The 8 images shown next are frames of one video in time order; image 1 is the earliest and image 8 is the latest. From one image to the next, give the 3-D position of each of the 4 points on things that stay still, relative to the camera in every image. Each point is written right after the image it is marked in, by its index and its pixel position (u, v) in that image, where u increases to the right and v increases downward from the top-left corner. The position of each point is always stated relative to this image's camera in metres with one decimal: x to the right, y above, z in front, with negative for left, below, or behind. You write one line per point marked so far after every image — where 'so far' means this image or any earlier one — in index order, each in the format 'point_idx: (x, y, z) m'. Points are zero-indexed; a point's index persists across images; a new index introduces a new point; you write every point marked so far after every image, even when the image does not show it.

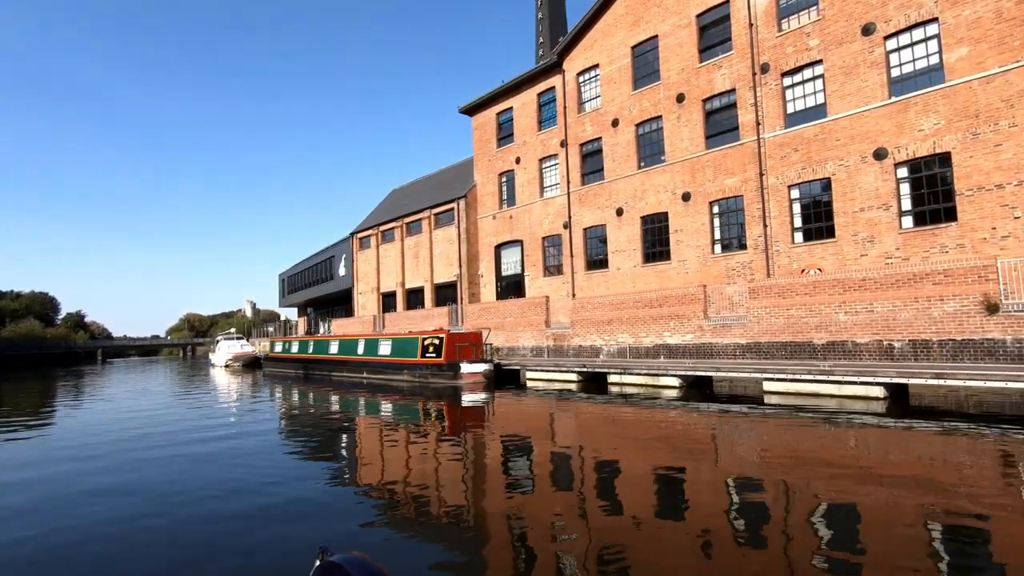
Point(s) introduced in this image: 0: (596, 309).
0: (+2.6, -0.6, +16.9) m
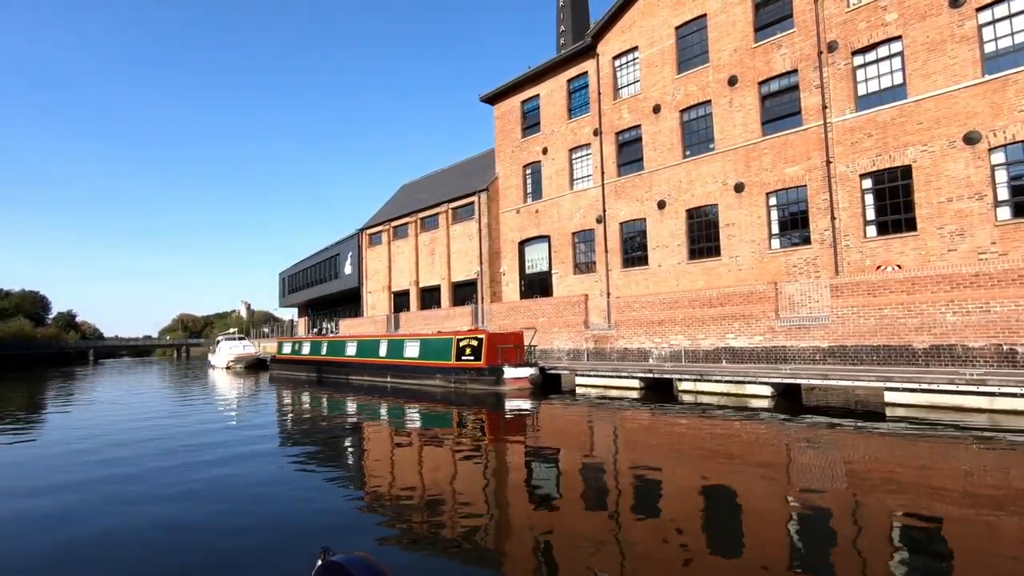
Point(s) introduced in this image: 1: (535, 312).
0: (+3.7, -0.6, +15.5) m
1: (+0.9, -0.8, +18.8) m
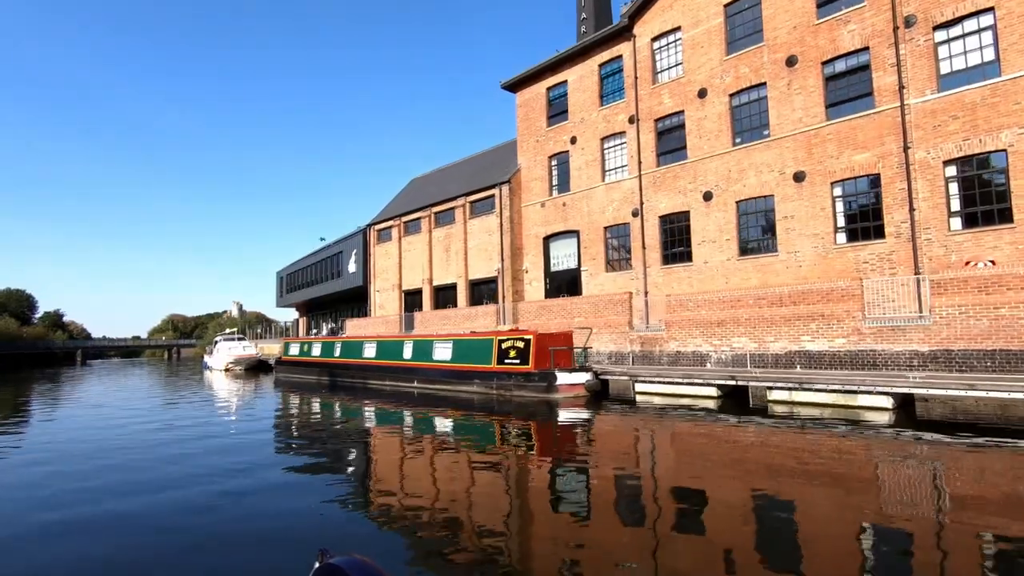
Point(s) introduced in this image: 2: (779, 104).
0: (+4.7, -0.5, +14.0) m
1: (+1.9, -0.7, +17.3) m
2: (+7.5, +5.2, +15.7) m
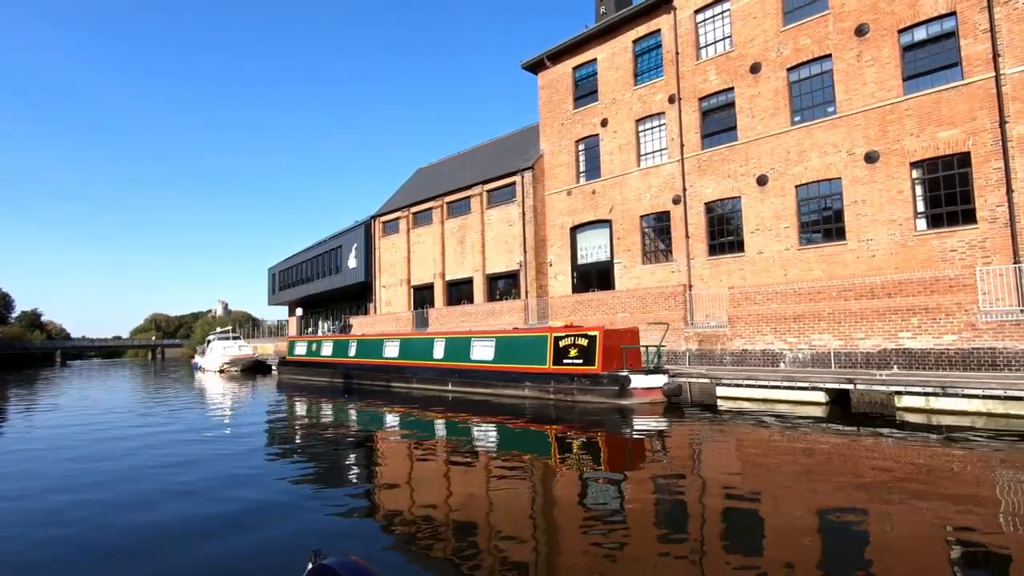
0: (+5.8, -0.3, +12.5) m
1: (+2.9, -0.5, +15.8) m
2: (+8.5, +5.4, +14.3) m
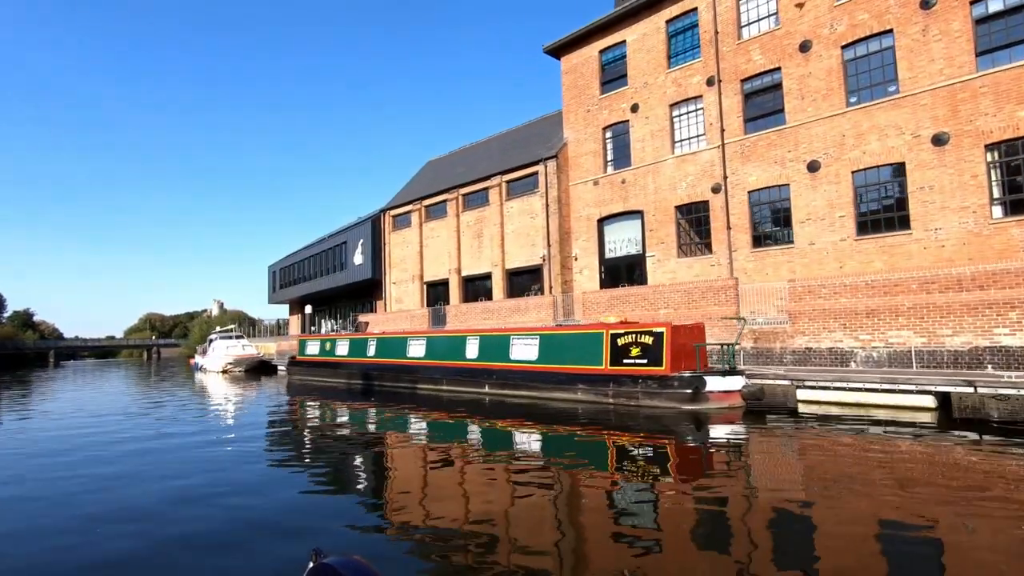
0: (+6.7, -0.1, +11.5) m
1: (+3.7, -0.4, +14.7) m
2: (+9.4, +5.5, +13.2) m
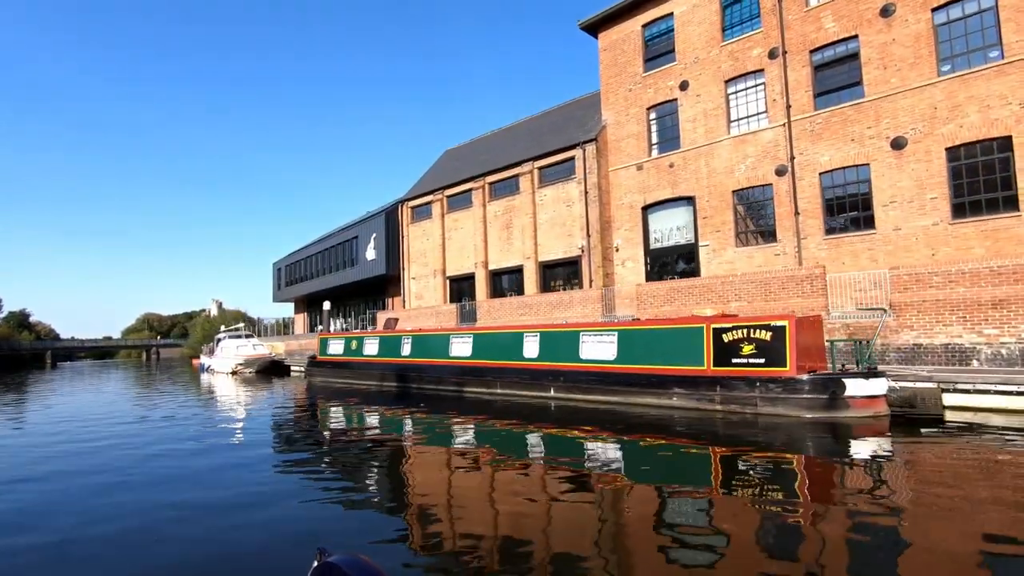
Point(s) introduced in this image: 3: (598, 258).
0: (+7.9, +0.1, +10.0) m
1: (+5.0, -0.2, +13.2) m
2: (+10.6, +5.7, +11.7) m
3: (+2.8, +1.0, +18.3) m
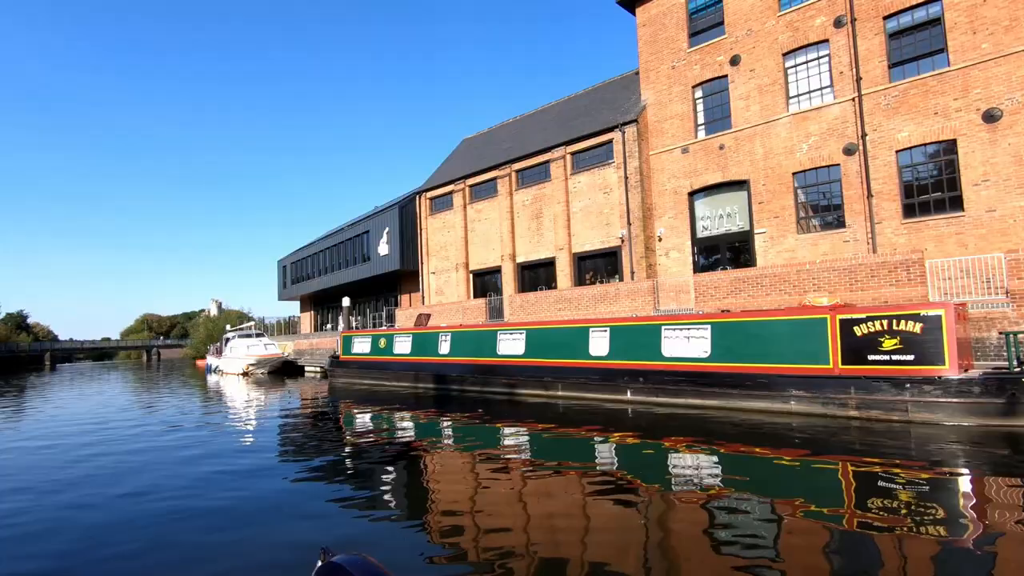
0: (+9.0, +0.3, +8.7) m
1: (+6.1, +0.1, +11.9) m
2: (+11.7, +6.0, +10.5) m
3: (+3.9, +1.2, +17.0) m
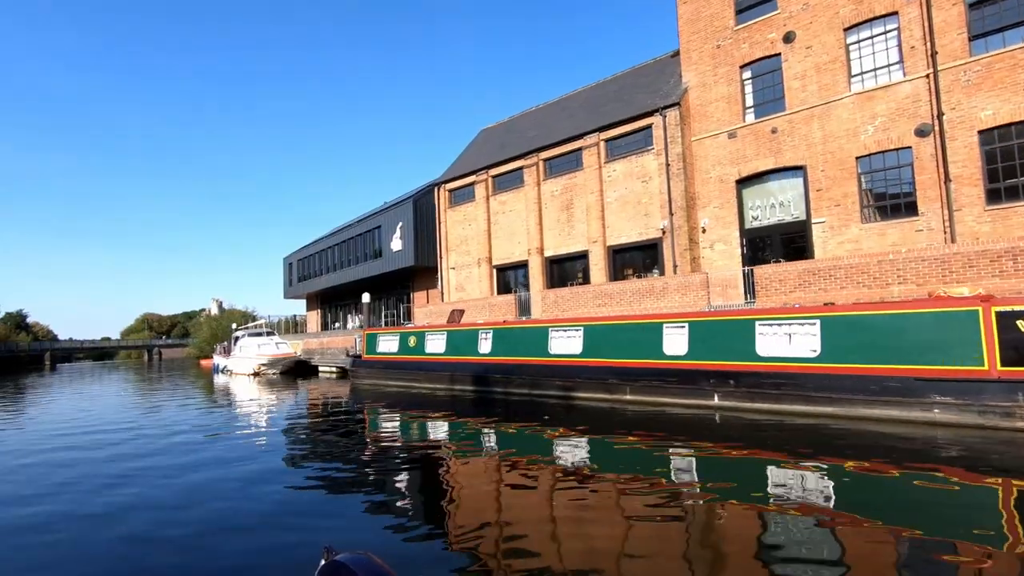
0: (+10.0, +0.5, +7.6) m
1: (+7.0, +0.2, +10.8) m
2: (+12.6, +6.1, +9.3) m
3: (+4.8, +1.3, +15.9) m
